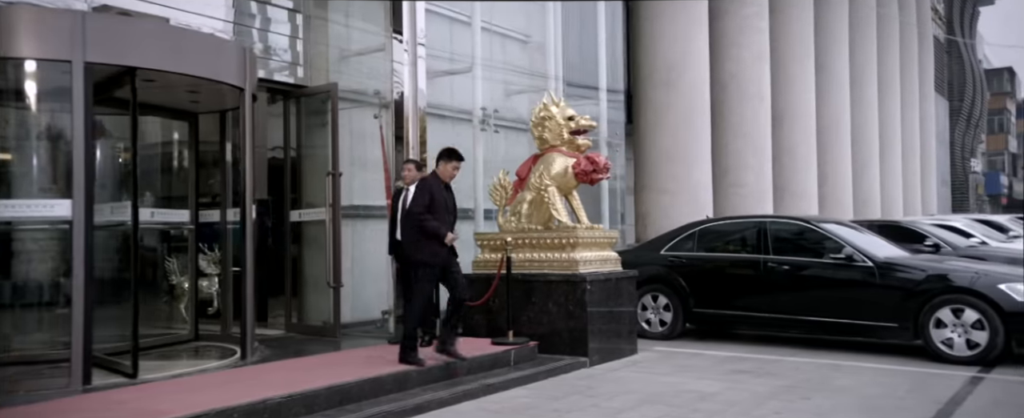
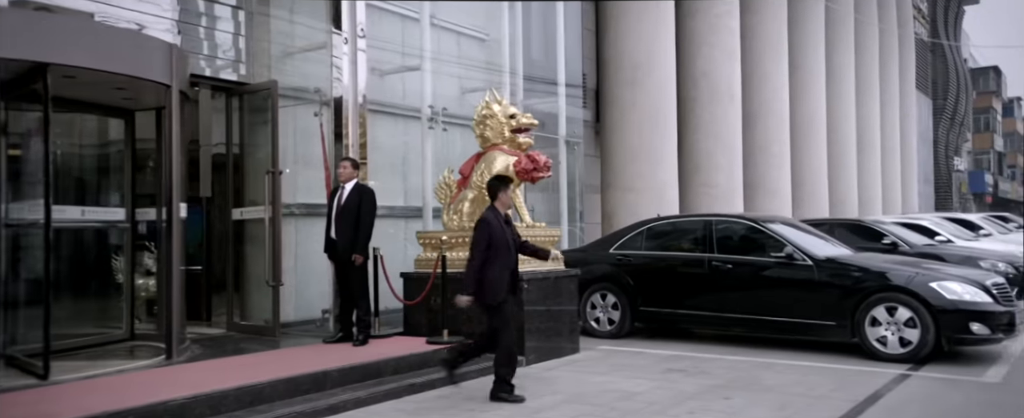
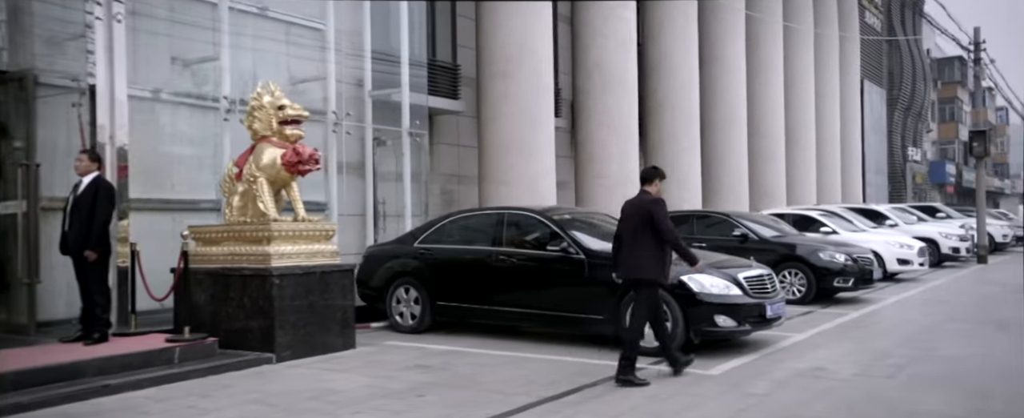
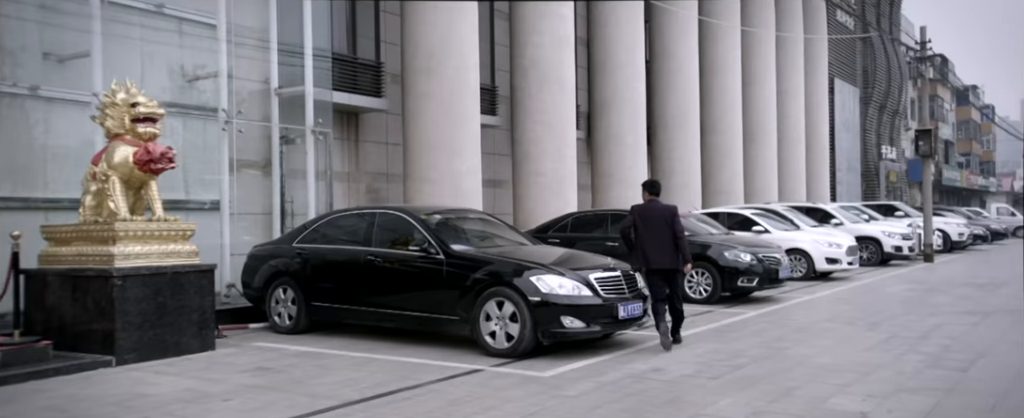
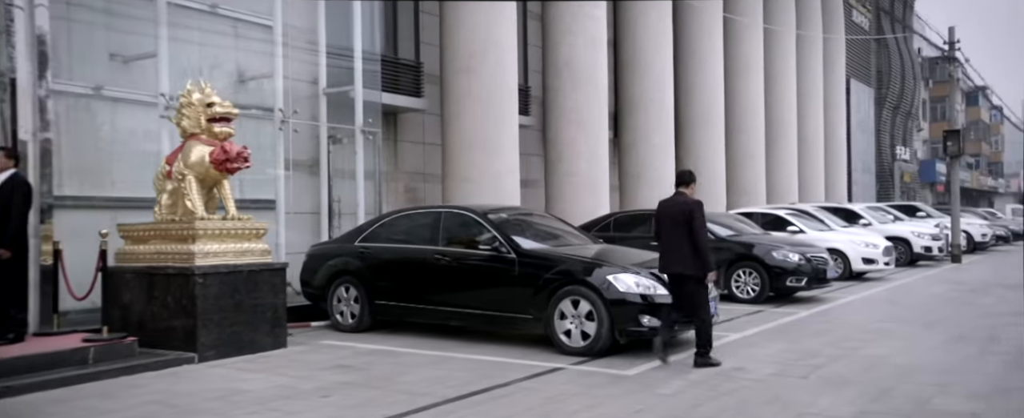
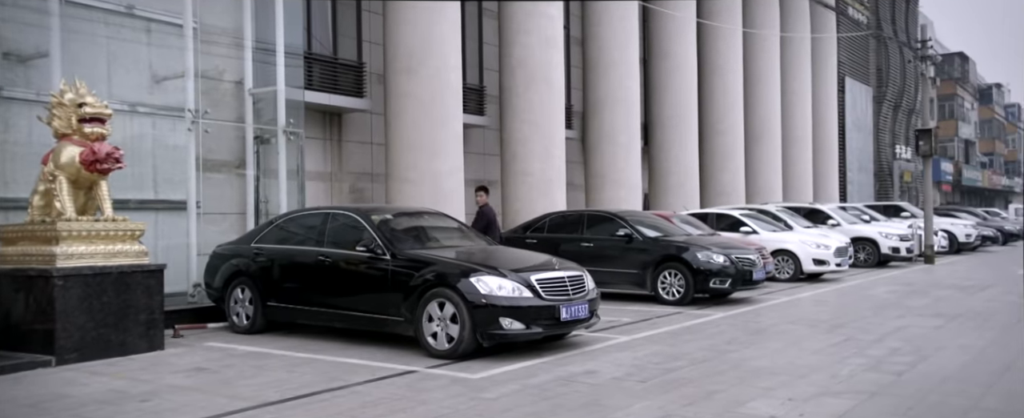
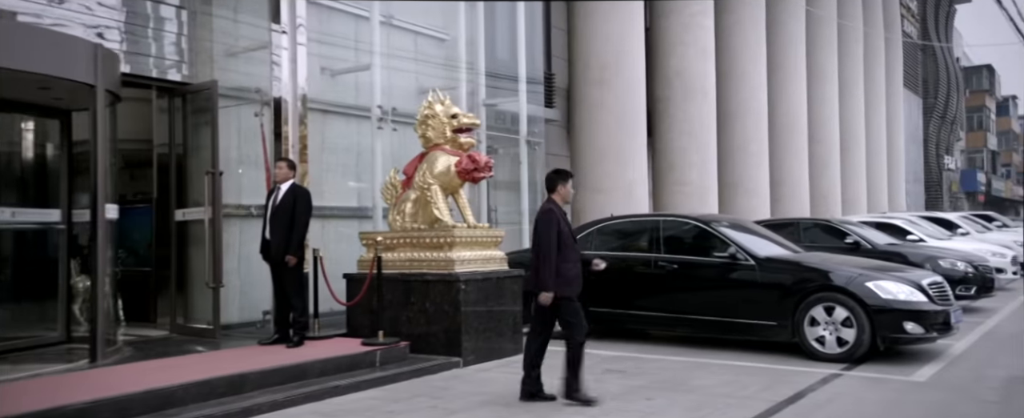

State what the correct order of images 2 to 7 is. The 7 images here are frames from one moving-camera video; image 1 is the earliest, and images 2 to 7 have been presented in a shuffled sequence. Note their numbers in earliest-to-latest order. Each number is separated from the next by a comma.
2, 7, 3, 5, 4, 6
